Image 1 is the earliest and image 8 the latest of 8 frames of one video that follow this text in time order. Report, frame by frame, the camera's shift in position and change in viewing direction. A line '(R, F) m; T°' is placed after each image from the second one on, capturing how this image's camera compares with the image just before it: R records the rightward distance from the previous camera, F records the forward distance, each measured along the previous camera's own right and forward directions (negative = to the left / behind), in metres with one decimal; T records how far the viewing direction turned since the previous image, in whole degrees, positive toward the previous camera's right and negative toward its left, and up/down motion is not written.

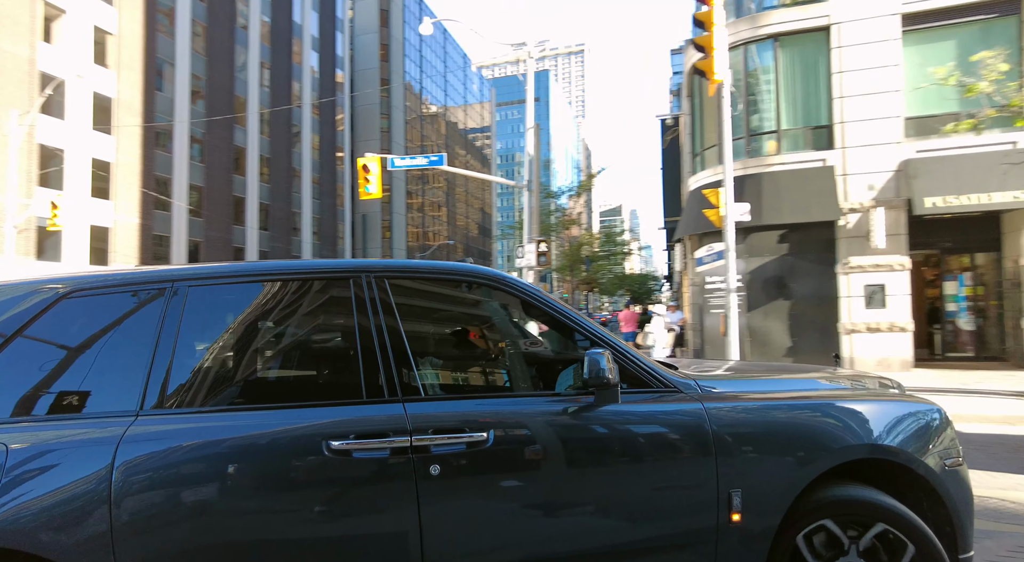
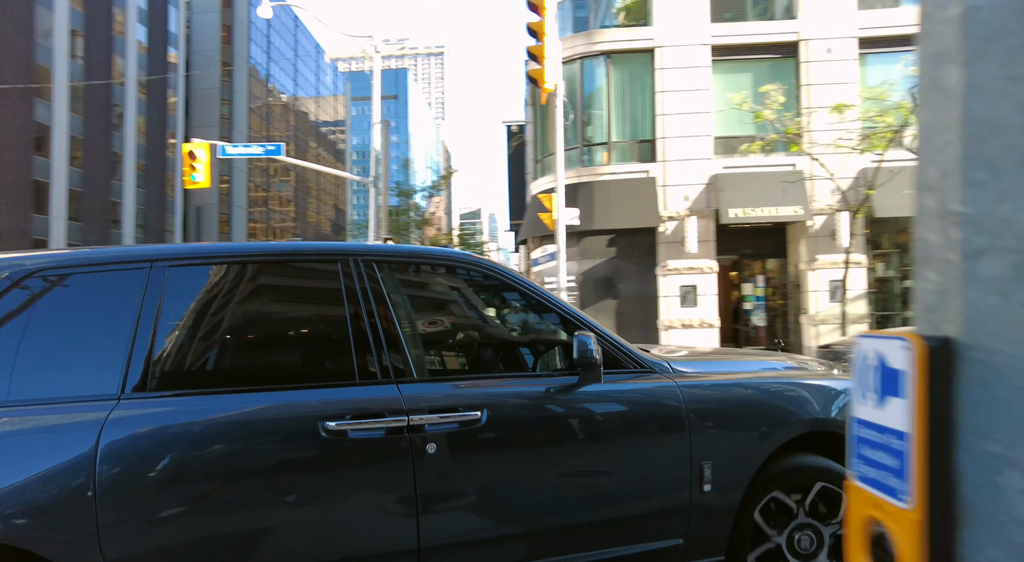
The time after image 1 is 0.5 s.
(0.0, -0.1) m; +14°
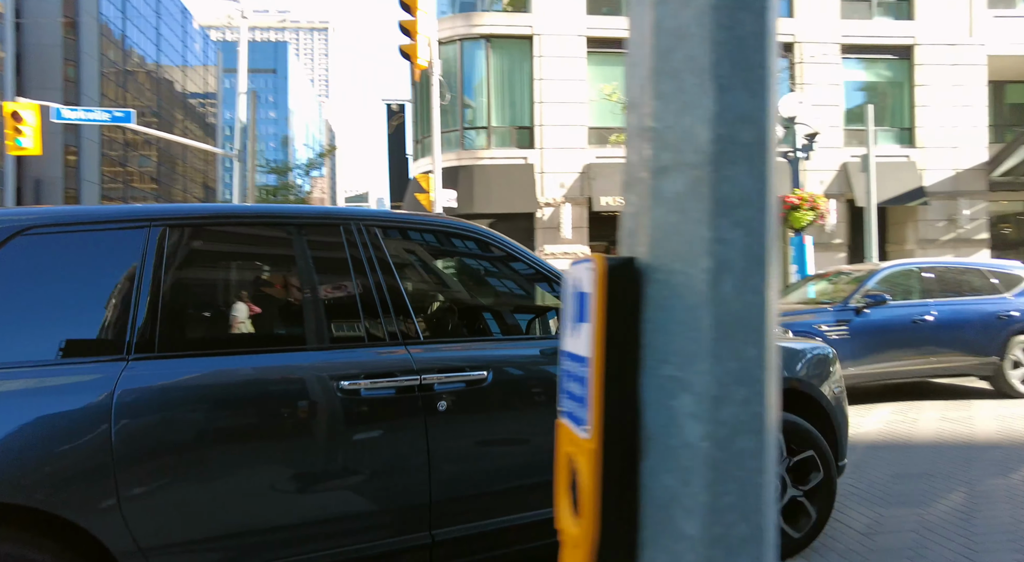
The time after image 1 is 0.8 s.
(+0.2, +0.1) m; +11°
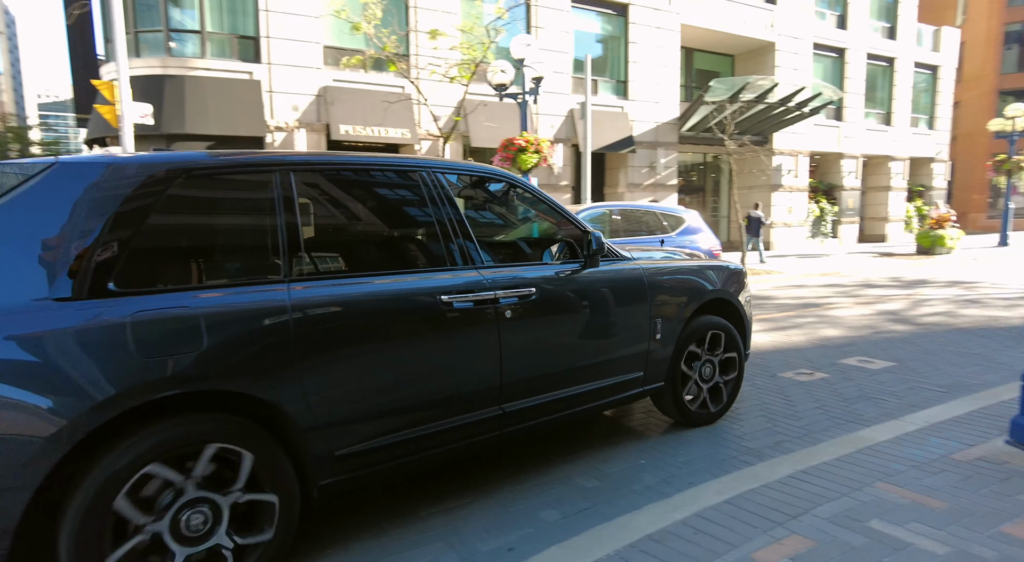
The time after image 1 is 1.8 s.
(+0.5, +0.1) m; +22°
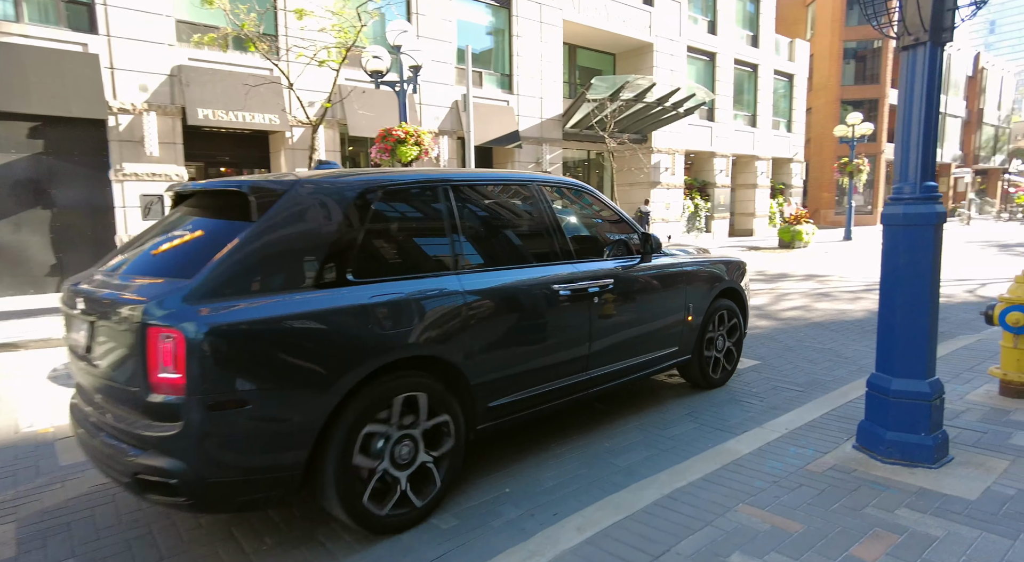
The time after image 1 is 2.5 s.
(+0.2, +0.3) m; +10°
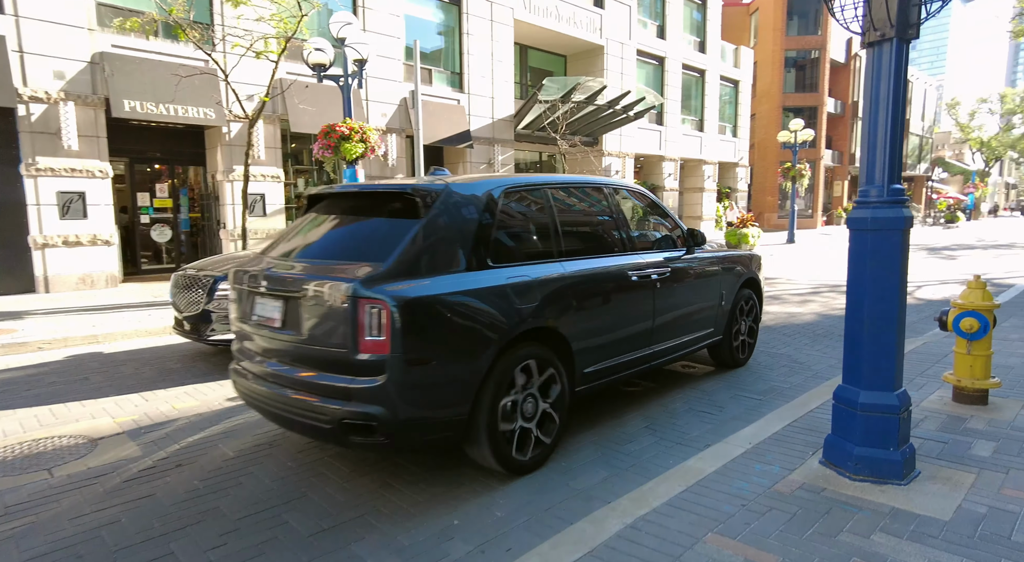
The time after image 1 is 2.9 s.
(0.0, +0.3) m; +5°
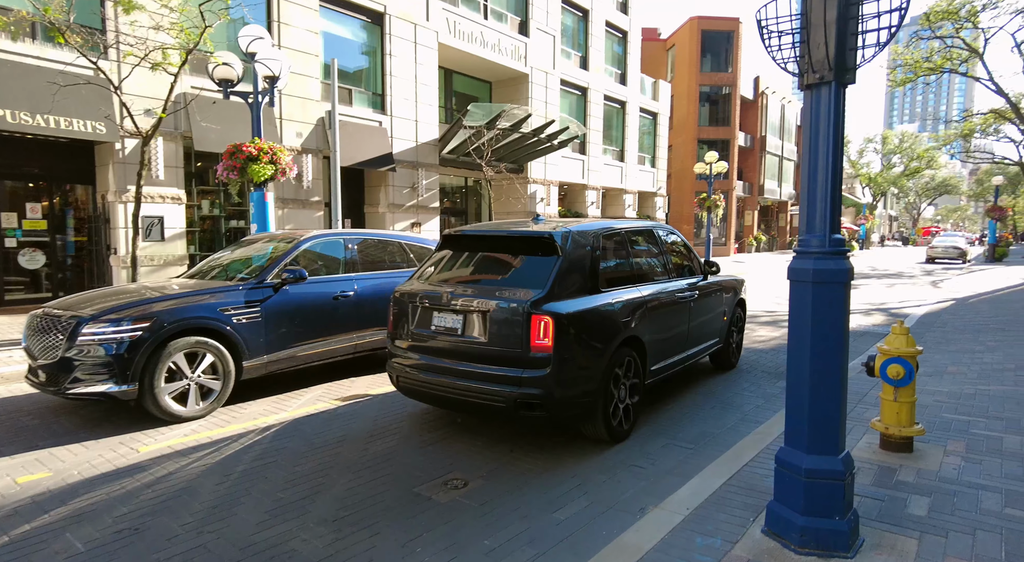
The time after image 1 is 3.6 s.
(0.0, +0.4) m; +7°
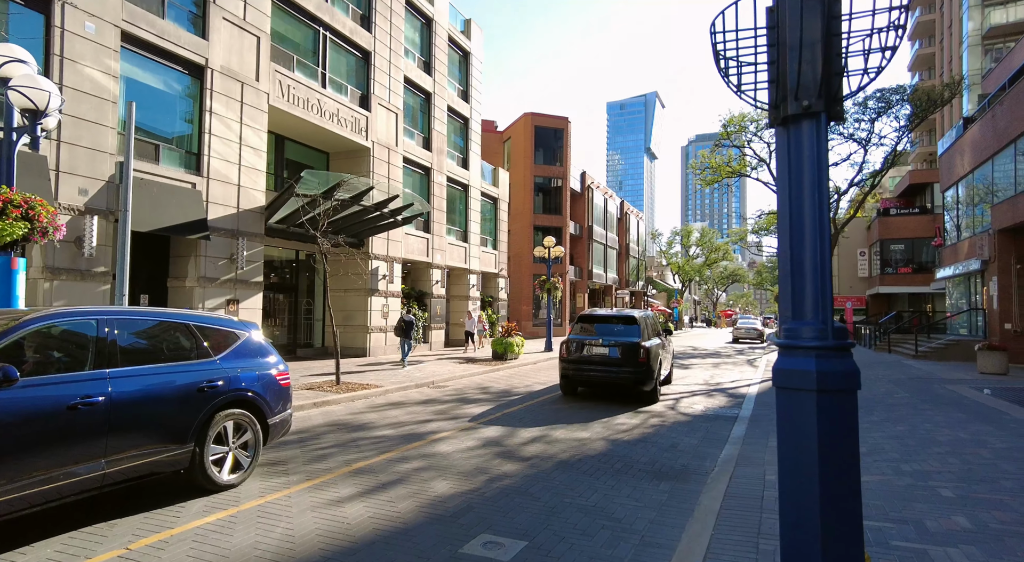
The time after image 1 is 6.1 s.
(-0.1, +1.3) m; +15°
